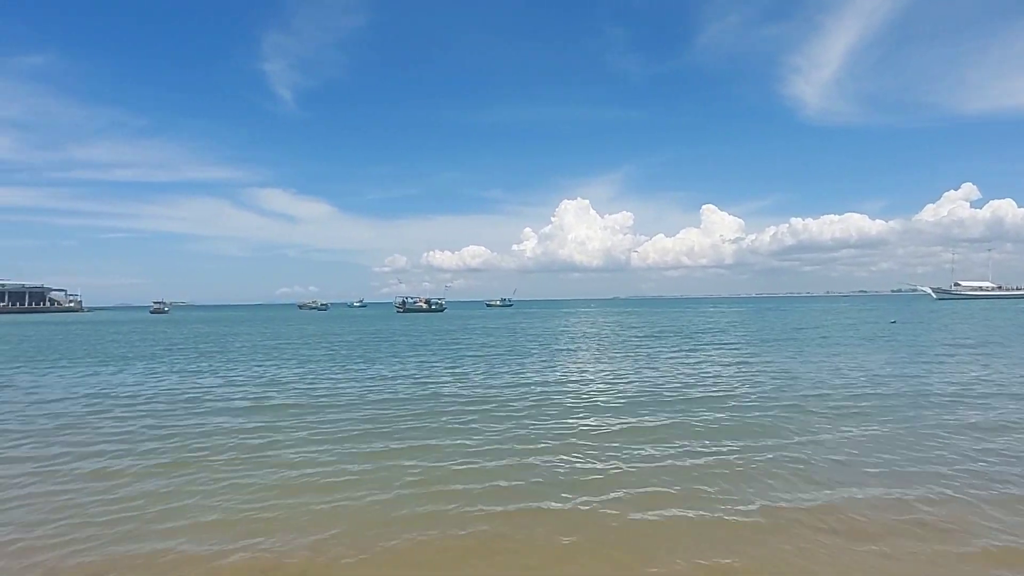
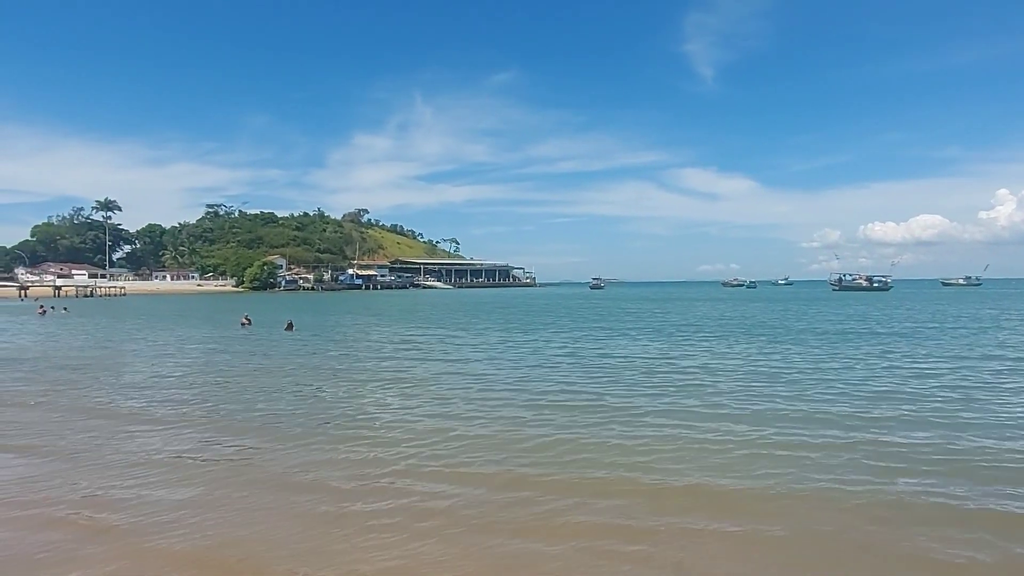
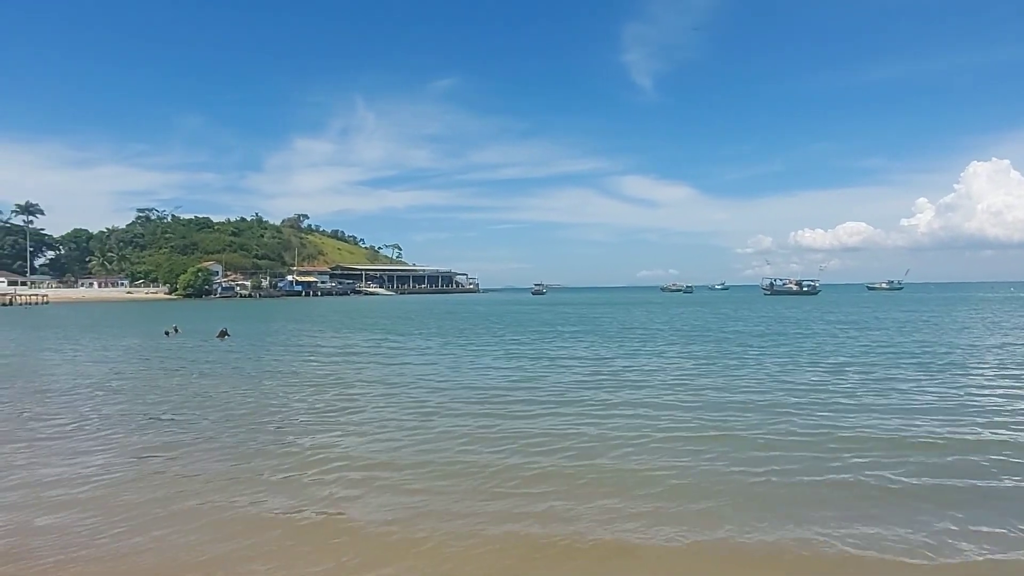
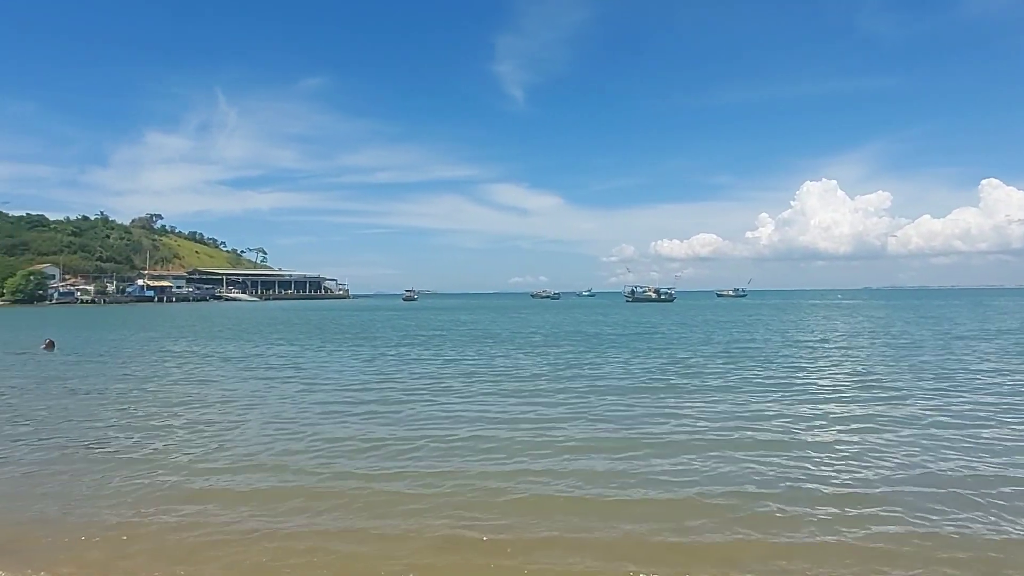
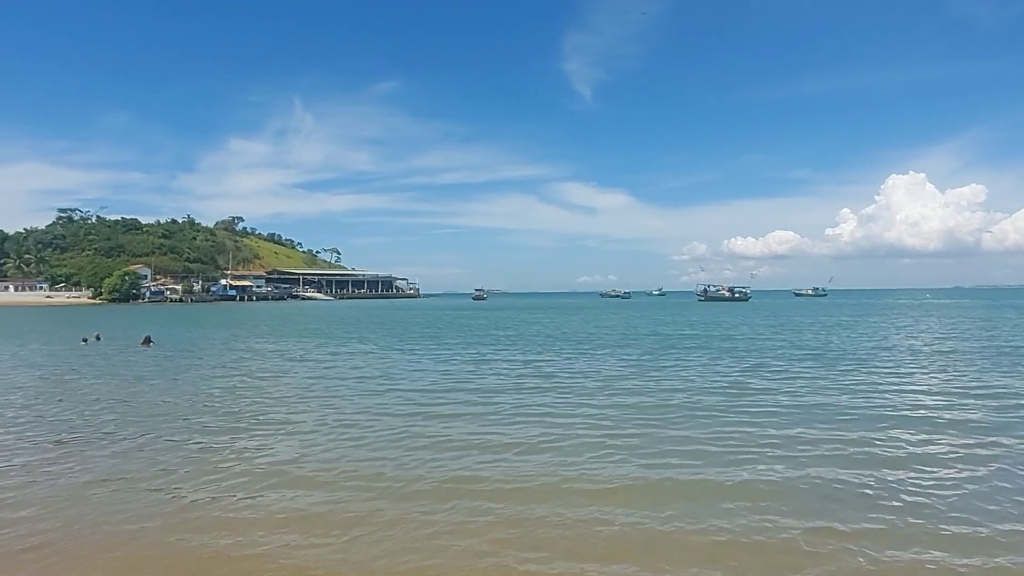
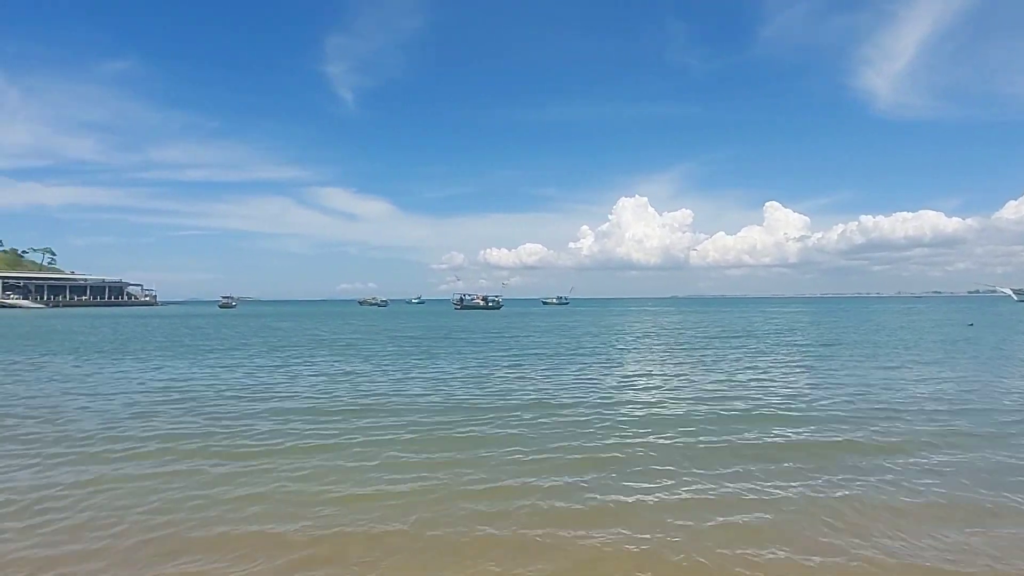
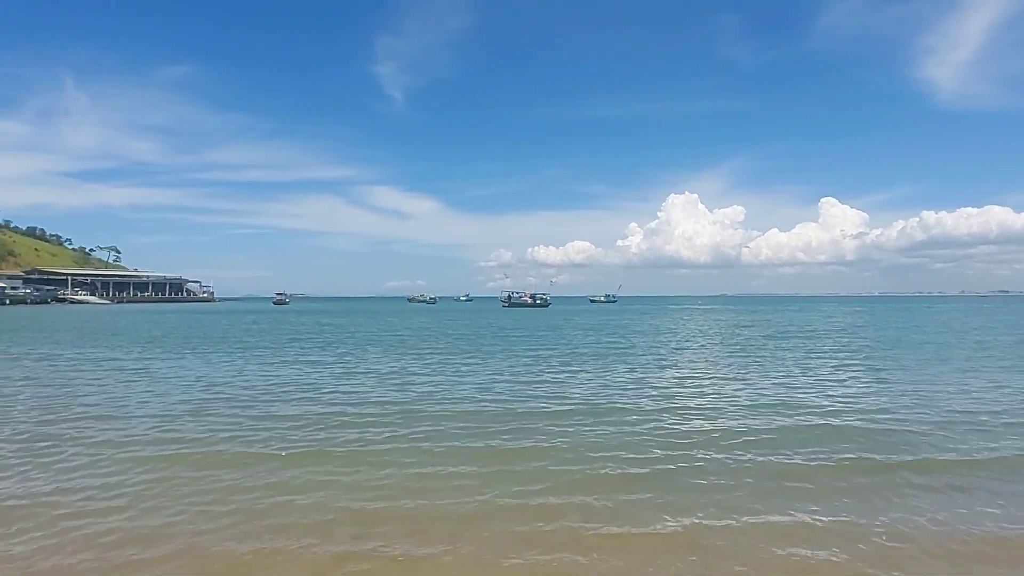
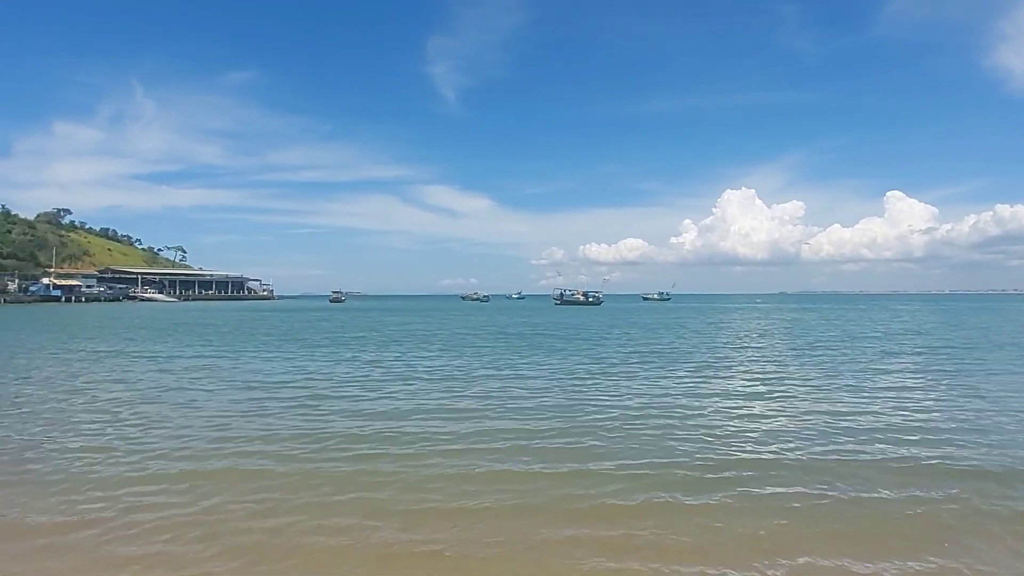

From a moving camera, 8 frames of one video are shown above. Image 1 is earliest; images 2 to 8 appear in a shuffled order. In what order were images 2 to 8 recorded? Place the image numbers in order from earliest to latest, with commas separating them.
6, 7, 8, 4, 5, 3, 2
